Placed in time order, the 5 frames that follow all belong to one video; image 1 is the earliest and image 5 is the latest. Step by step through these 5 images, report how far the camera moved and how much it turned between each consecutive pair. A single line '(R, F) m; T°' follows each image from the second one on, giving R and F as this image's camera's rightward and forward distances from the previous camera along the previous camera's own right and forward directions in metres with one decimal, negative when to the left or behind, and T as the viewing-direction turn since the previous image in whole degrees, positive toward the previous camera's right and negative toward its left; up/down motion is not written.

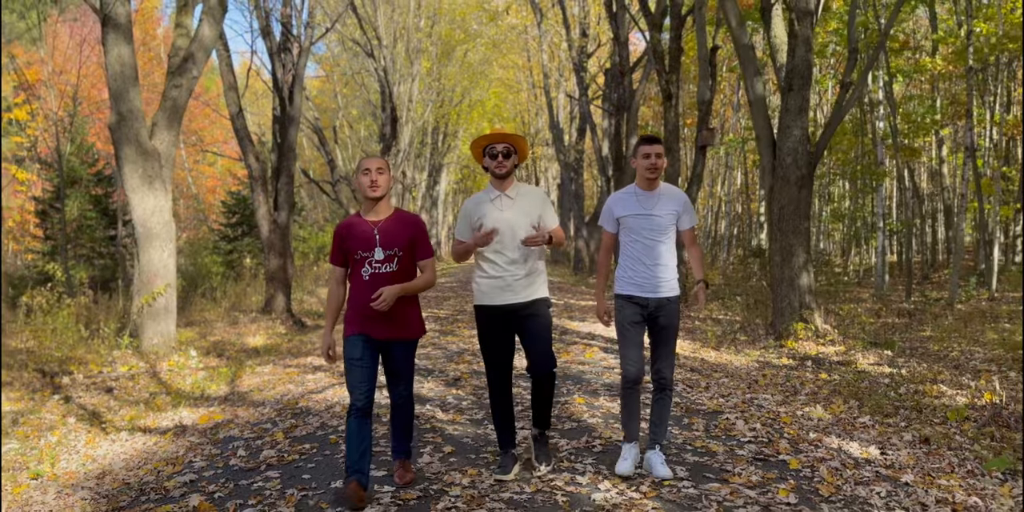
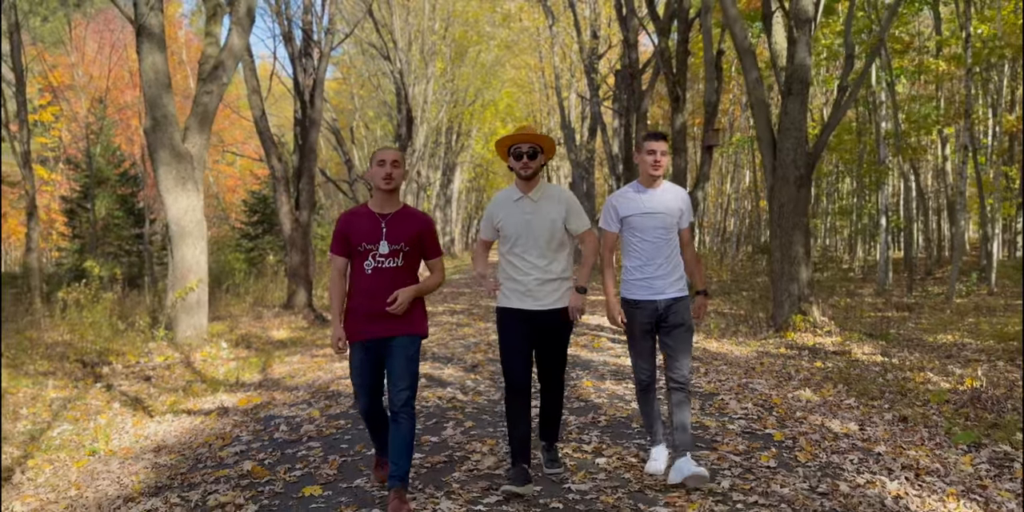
(0.0, -0.5) m; -1°
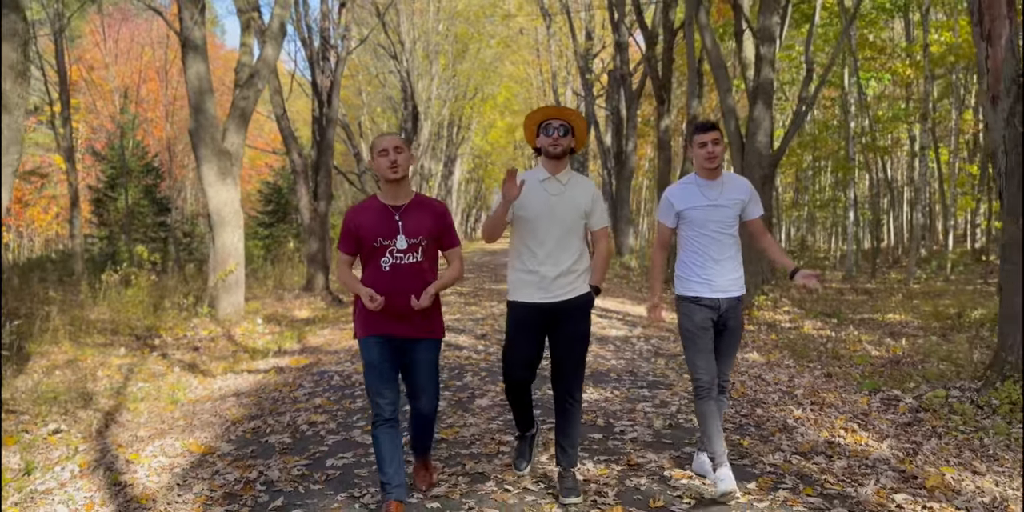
(-0.1, -1.4) m; 0°
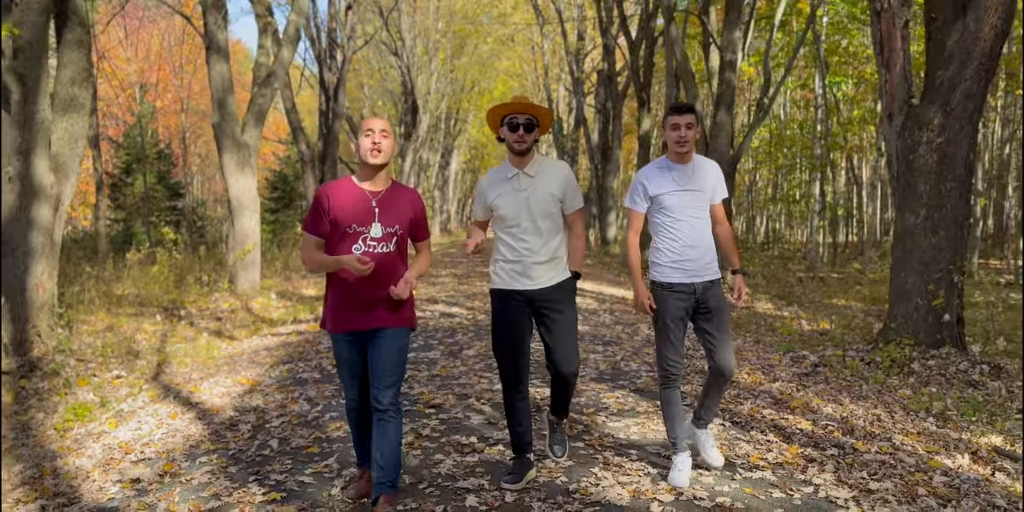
(+0.1, -1.4) m; 0°
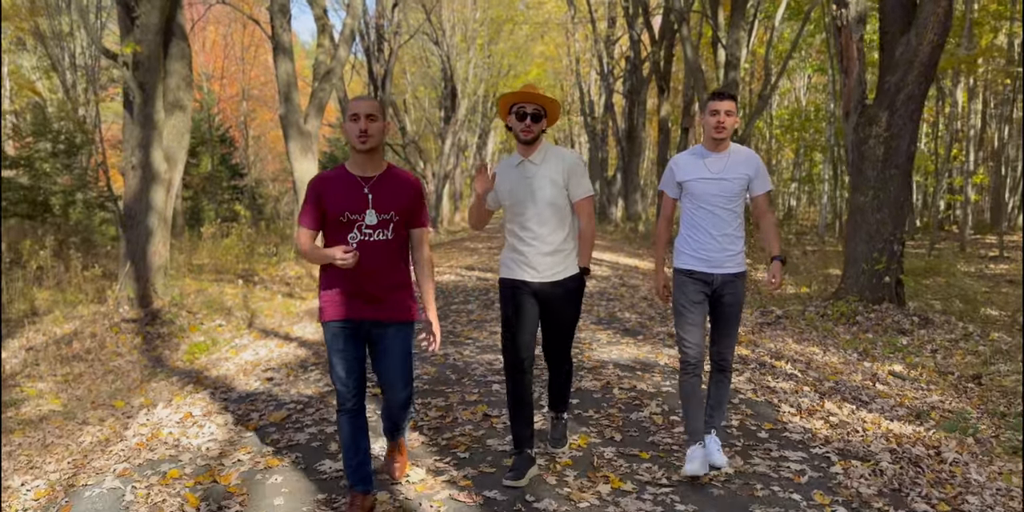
(+0.2, -1.8) m; -3°
